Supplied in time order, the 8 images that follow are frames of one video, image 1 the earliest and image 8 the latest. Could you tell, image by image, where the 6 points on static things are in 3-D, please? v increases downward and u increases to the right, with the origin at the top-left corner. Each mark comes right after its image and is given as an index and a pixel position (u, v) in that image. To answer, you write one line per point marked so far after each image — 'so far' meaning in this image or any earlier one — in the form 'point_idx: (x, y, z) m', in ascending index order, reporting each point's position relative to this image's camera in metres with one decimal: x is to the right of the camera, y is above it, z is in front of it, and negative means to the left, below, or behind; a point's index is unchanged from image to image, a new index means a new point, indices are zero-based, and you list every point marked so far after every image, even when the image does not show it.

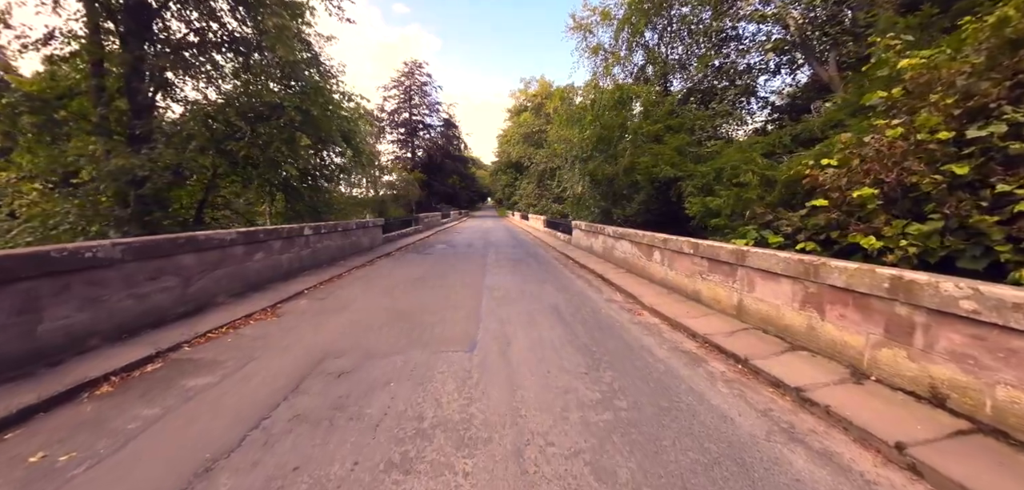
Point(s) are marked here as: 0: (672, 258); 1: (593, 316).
0: (+3.4, -0.3, +8.0) m
1: (+1.4, -1.2, +6.6) m
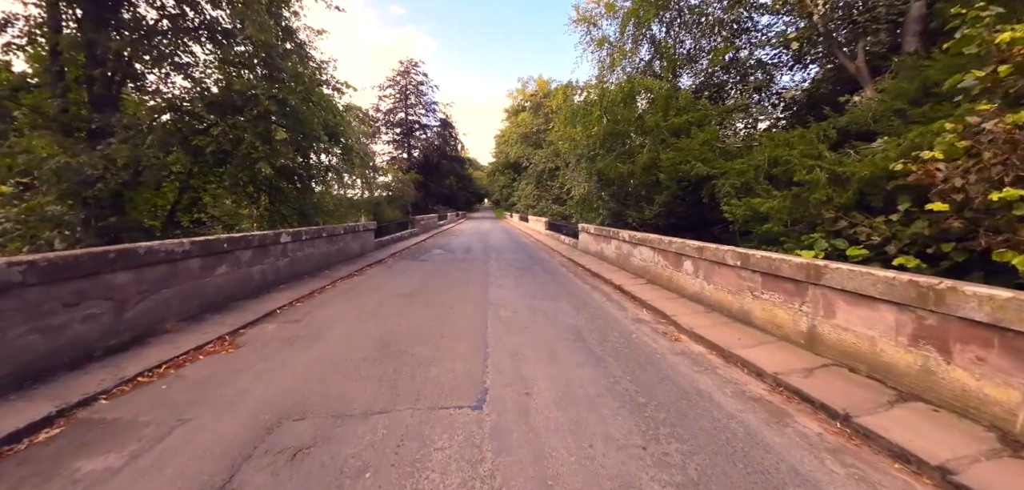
0: (+3.6, -0.4, +6.8) m
1: (+1.6, -1.4, +5.3) m
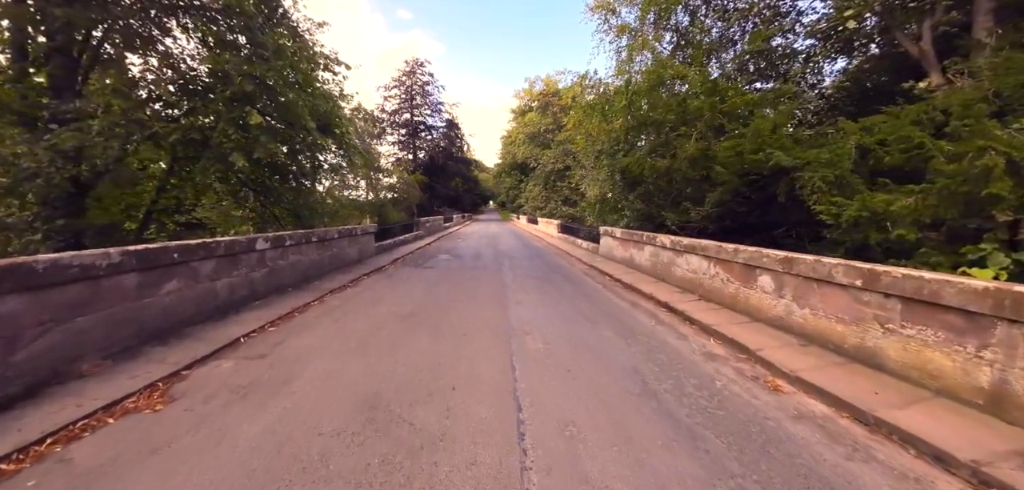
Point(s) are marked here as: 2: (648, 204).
0: (+4.0, -0.6, +5.2) m
1: (+2.1, -1.5, +3.8) m
2: (+4.2, +1.3, +11.3) m
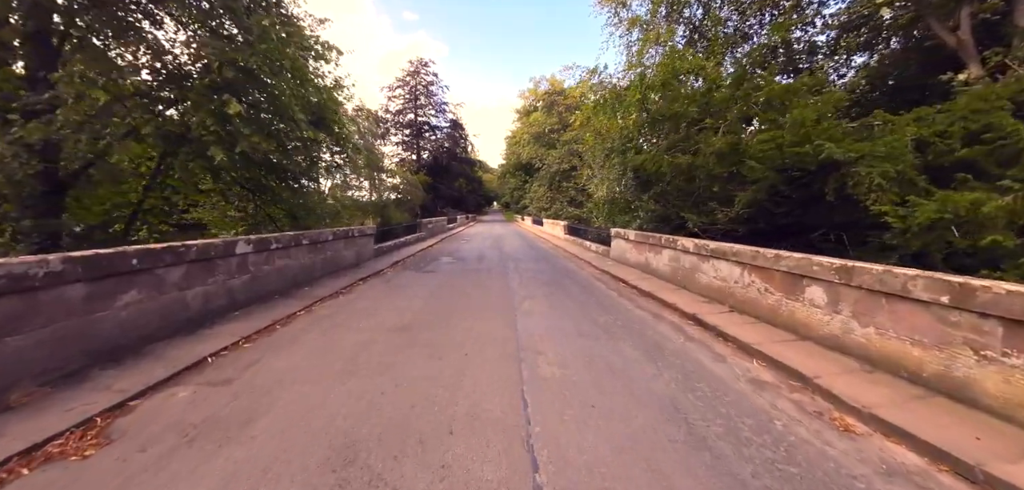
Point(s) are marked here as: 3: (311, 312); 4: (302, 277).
0: (+4.2, -0.7, +4.4) m
1: (+2.2, -1.6, +3.0) m
2: (+4.4, +1.2, +10.5) m
3: (-3.6, -1.2, +6.5) m
4: (-4.6, -0.7, +8.2) m
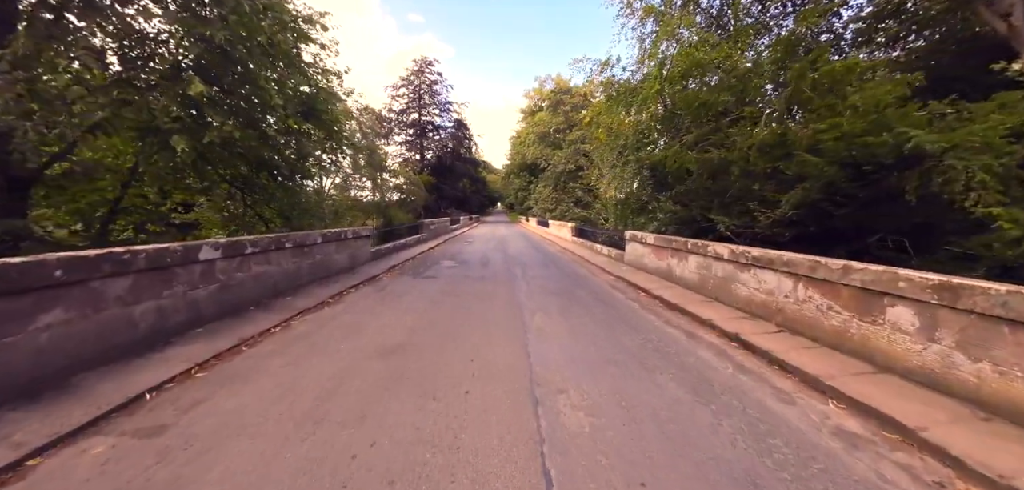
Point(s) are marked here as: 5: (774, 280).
0: (+4.3, -0.8, +3.4) m
1: (+2.3, -1.7, +2.1) m
2: (+4.6, +1.0, +9.6) m
3: (-3.4, -1.2, +5.6) m
4: (-4.5, -0.8, +7.3) m
5: (+4.0, -0.5, +5.6) m
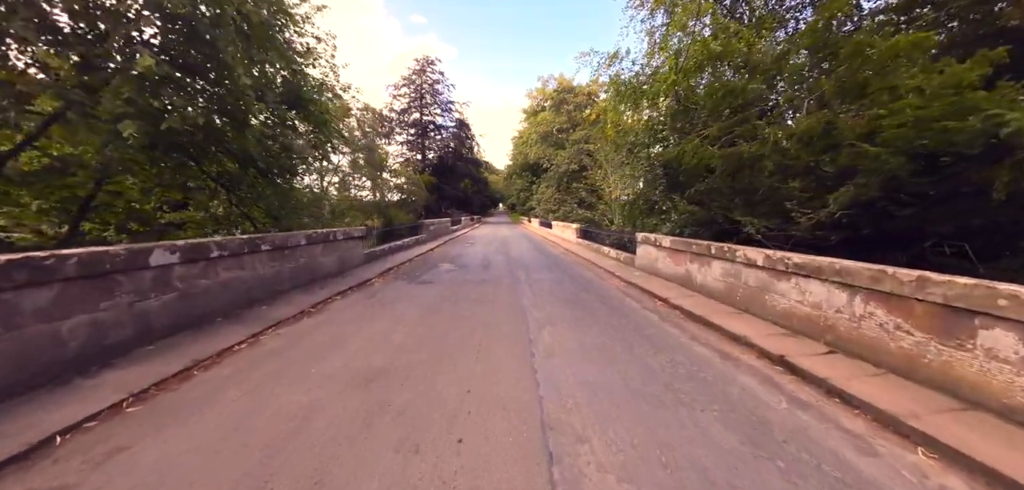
0: (+4.3, -0.9, +2.7) m
1: (+2.3, -1.8, +1.3) m
2: (+4.6, +1.0, +8.8) m
3: (-3.4, -1.3, +4.8) m
4: (-4.4, -0.8, +6.6) m
5: (+4.1, -0.6, +4.9) m
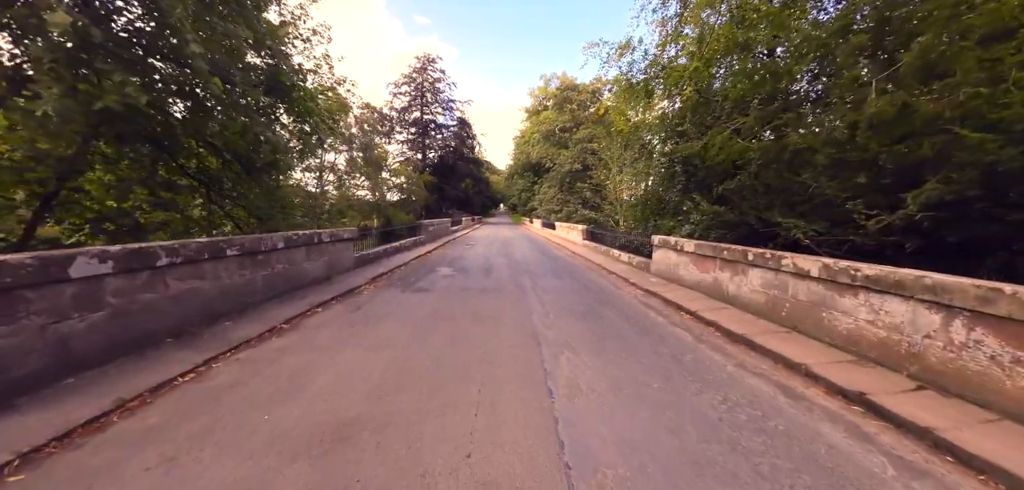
0: (+4.4, -0.9, +1.8) m
1: (+2.4, -1.9, +0.4) m
2: (+4.8, +0.8, +7.9) m
3: (-3.2, -1.4, +4.0) m
4: (-4.3, -0.9, +5.7) m
5: (+4.2, -0.7, +4.0) m
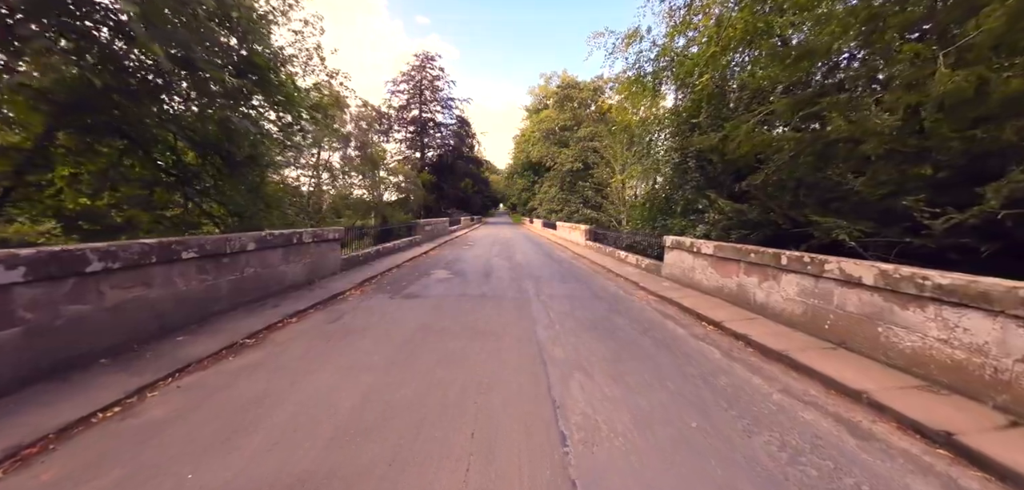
0: (+4.5, -1.0, +1.1) m
1: (+2.4, -1.9, -0.3) m
2: (+4.8, +0.8, +7.2) m
3: (-3.2, -1.4, +3.2) m
4: (-4.3, -0.9, +5.0) m
5: (+4.2, -0.7, +3.3) m
